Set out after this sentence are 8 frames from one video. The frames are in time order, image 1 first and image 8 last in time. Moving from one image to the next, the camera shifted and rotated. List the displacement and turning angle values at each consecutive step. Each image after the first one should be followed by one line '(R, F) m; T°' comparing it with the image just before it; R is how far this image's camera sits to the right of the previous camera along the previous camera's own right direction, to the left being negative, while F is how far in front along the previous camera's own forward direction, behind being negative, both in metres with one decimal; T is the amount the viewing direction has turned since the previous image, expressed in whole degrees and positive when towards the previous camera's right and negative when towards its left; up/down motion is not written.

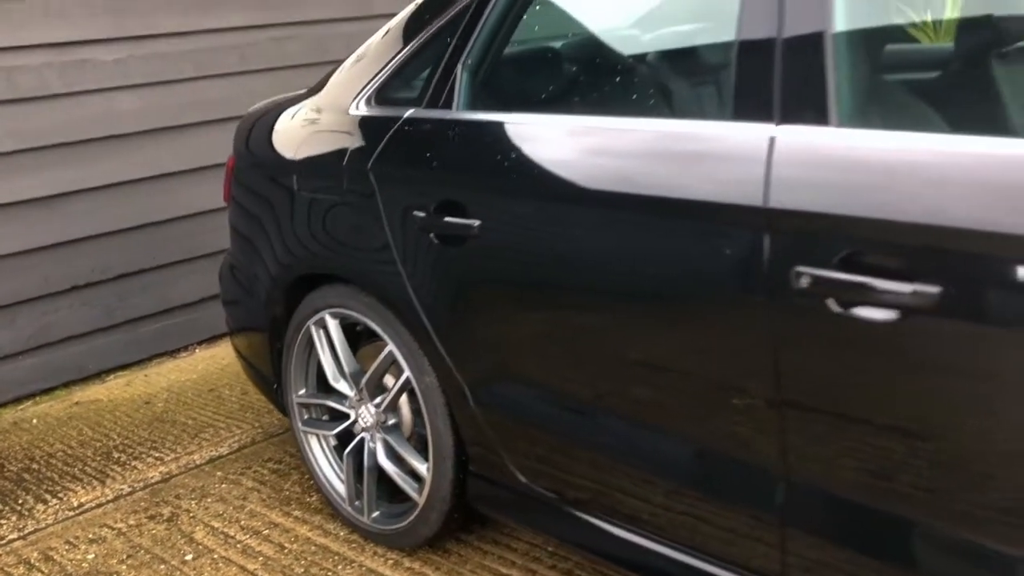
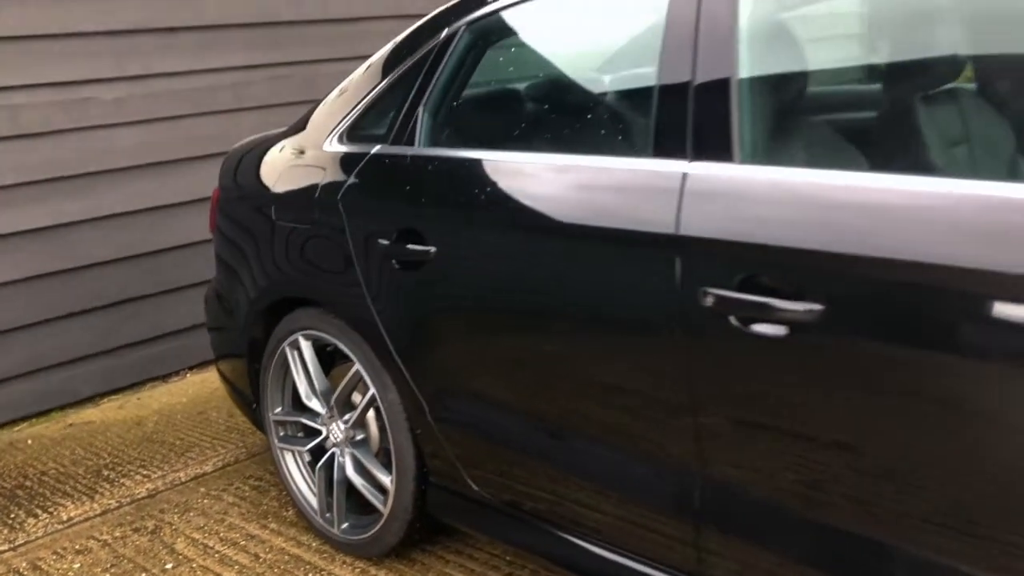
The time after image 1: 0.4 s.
(+0.1, -0.2) m; 0°
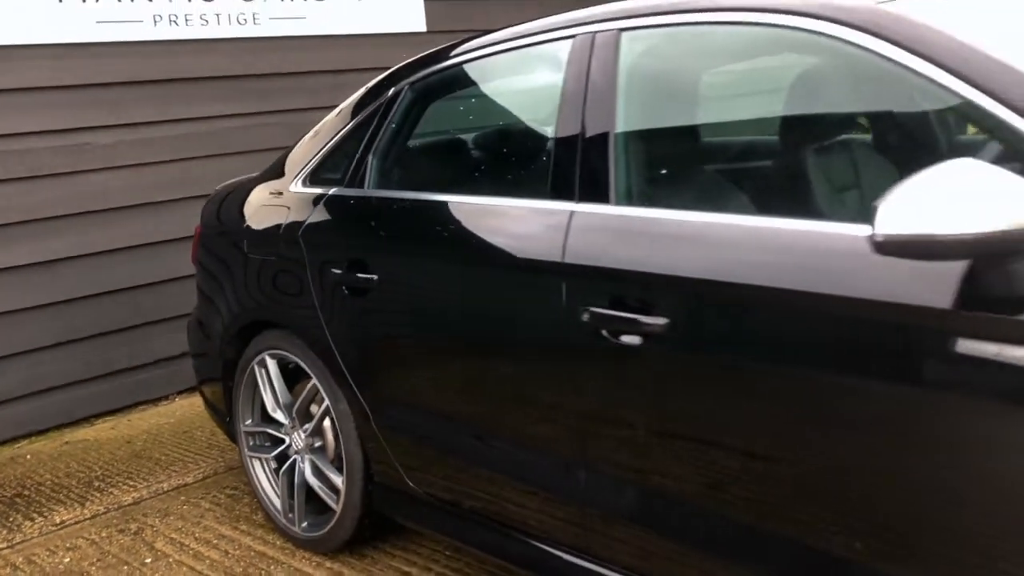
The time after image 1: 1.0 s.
(+0.2, -0.4) m; 0°
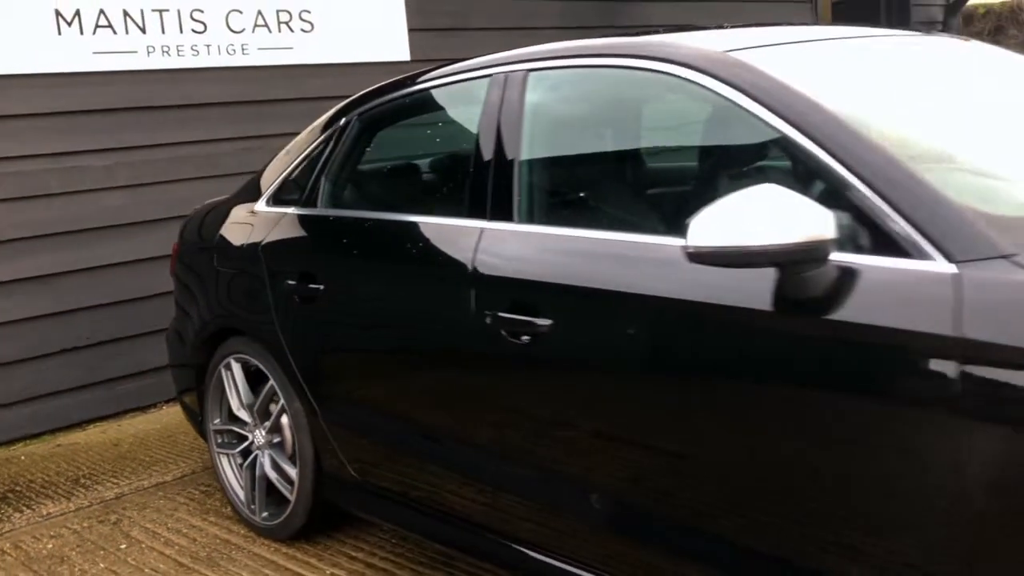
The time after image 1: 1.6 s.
(+0.2, -0.3) m; -1°
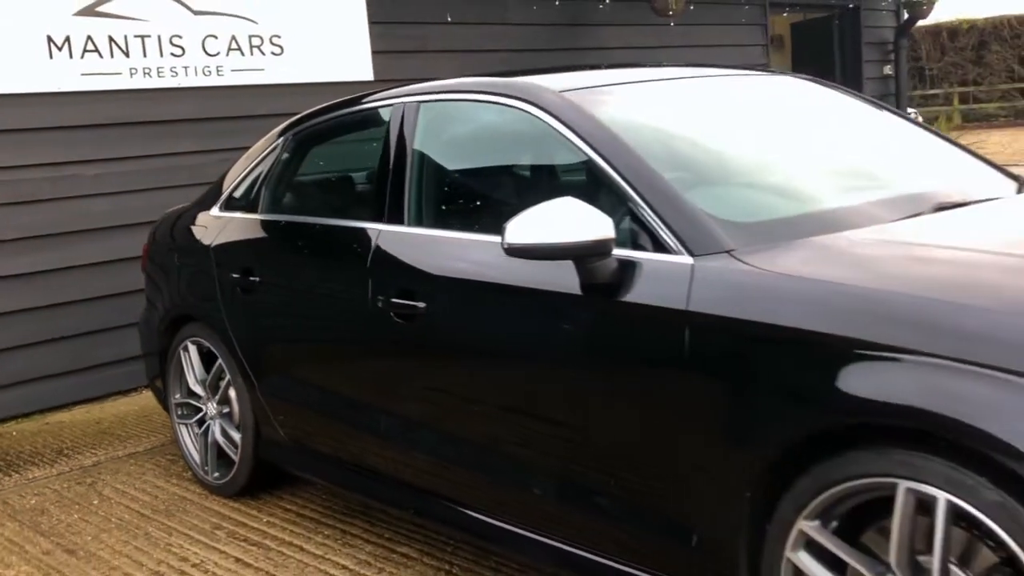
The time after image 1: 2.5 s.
(+0.3, -0.6) m; 0°
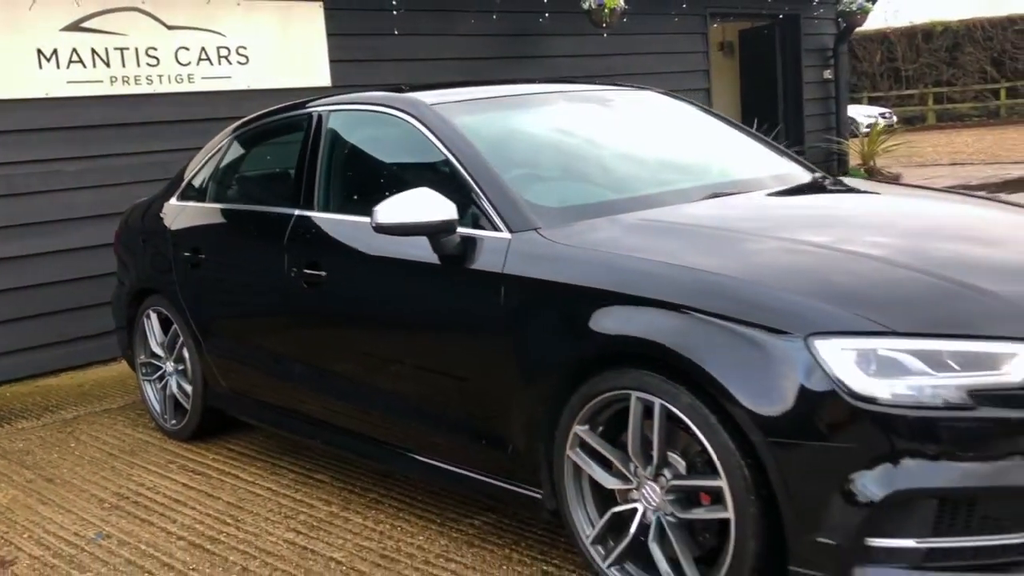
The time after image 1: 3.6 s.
(+0.4, -0.8) m; 0°
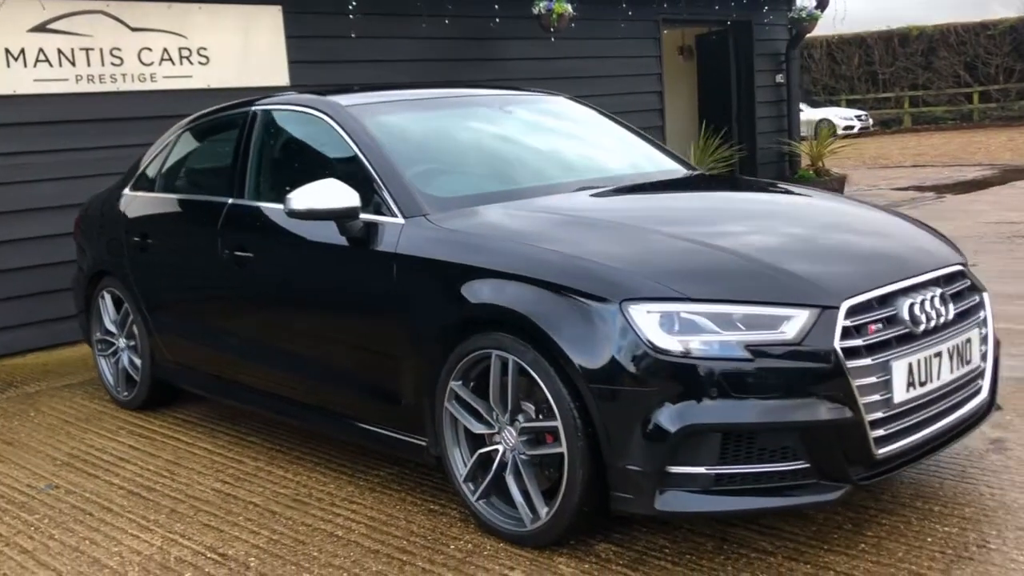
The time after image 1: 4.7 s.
(+0.4, -0.5) m; 0°
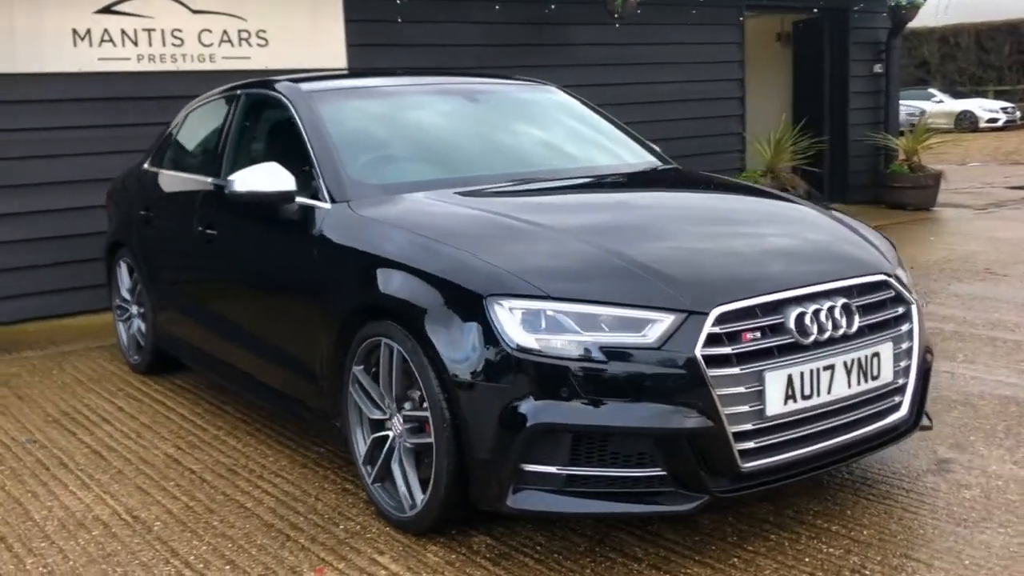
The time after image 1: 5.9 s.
(+0.8, +0.1) m; -8°
